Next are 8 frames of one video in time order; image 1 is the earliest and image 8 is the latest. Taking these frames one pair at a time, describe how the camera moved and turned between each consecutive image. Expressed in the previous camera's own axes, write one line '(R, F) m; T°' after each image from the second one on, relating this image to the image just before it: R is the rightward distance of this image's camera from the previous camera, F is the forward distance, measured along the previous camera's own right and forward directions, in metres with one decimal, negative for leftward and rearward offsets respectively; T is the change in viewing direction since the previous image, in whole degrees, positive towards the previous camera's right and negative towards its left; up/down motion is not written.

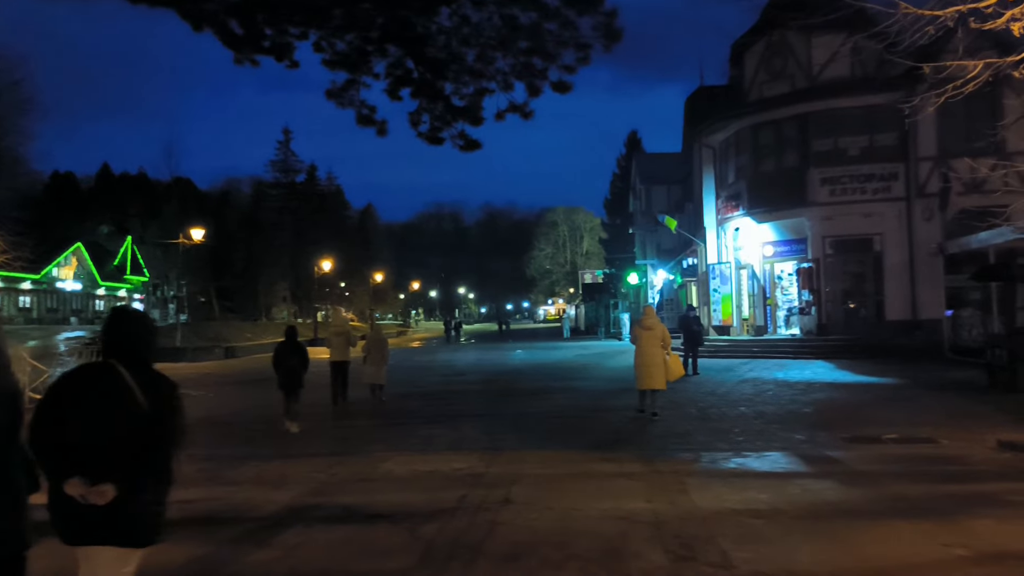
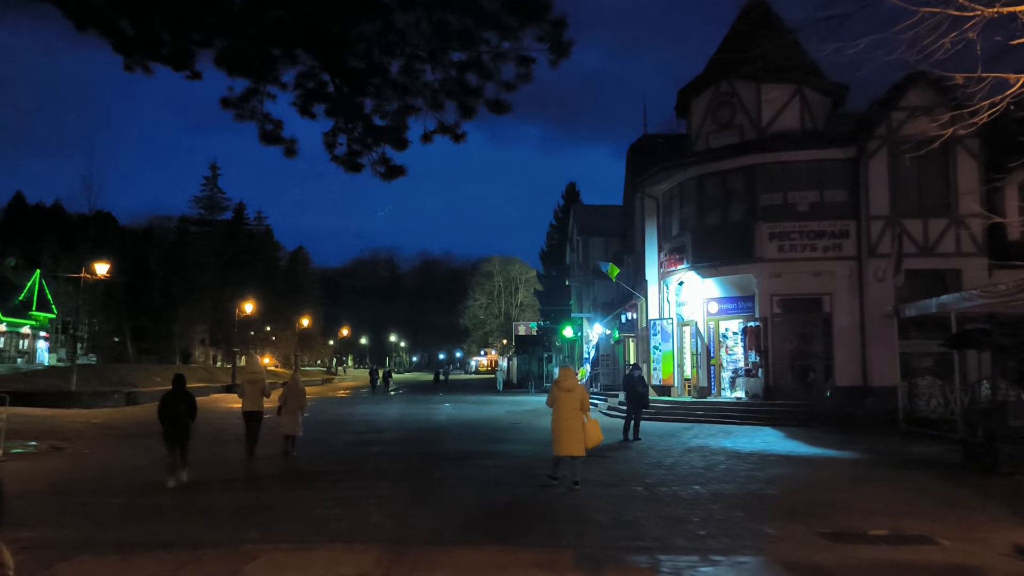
(+0.1, +1.8) m; +4°
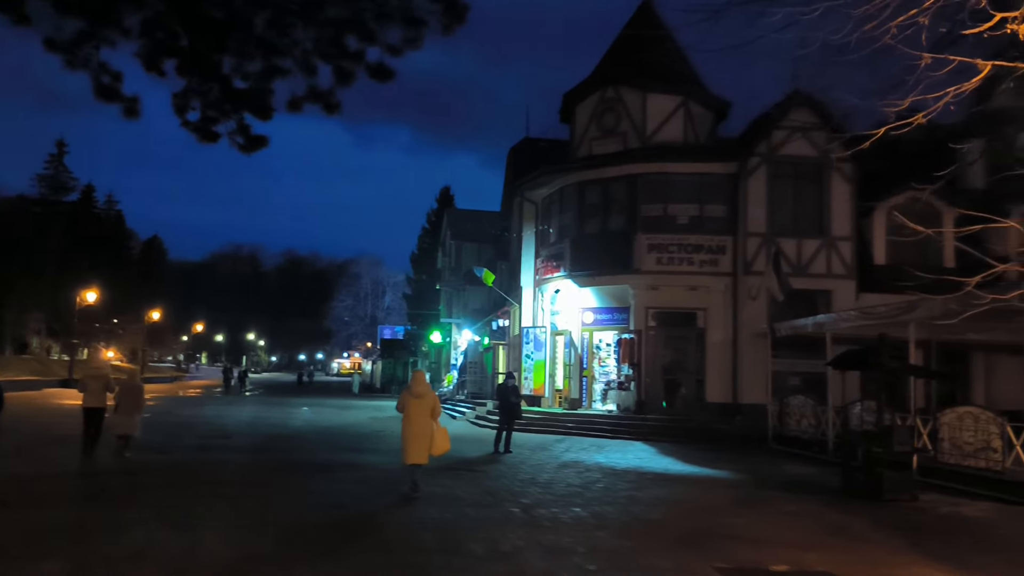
(-0.1, +1.1) m; +9°
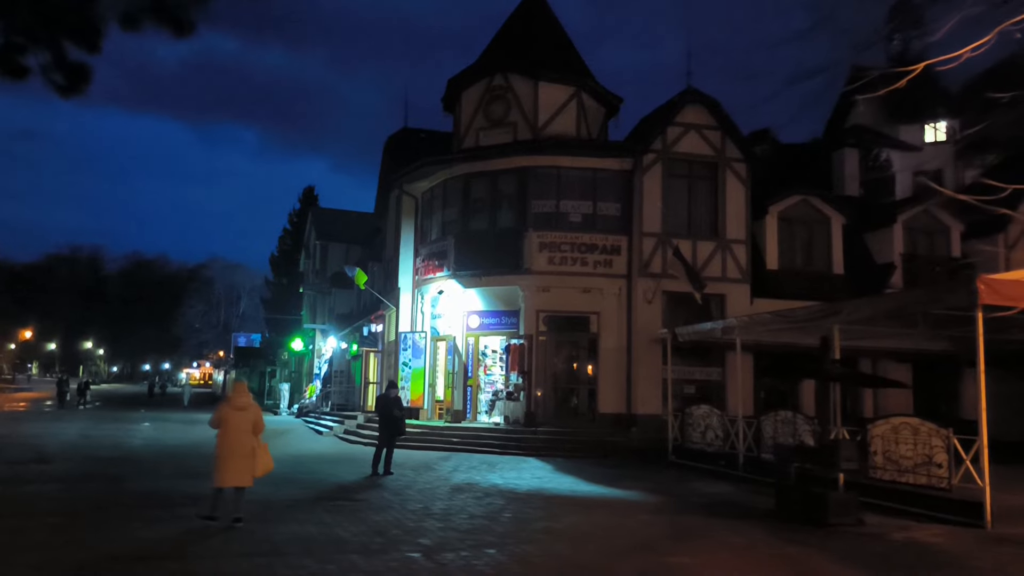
(-0.4, +1.9) m; +9°
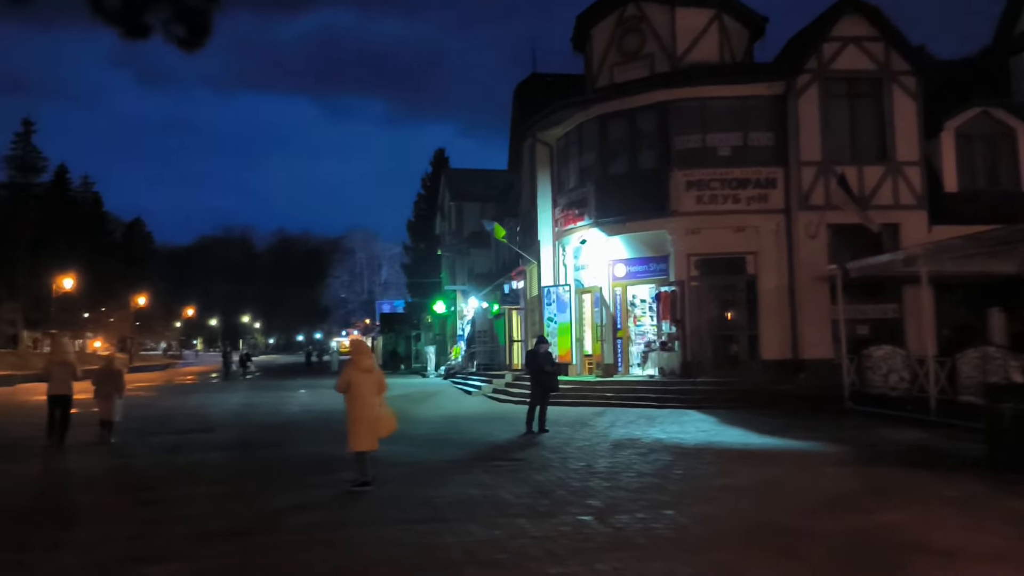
(-0.3, +0.9) m; -9°
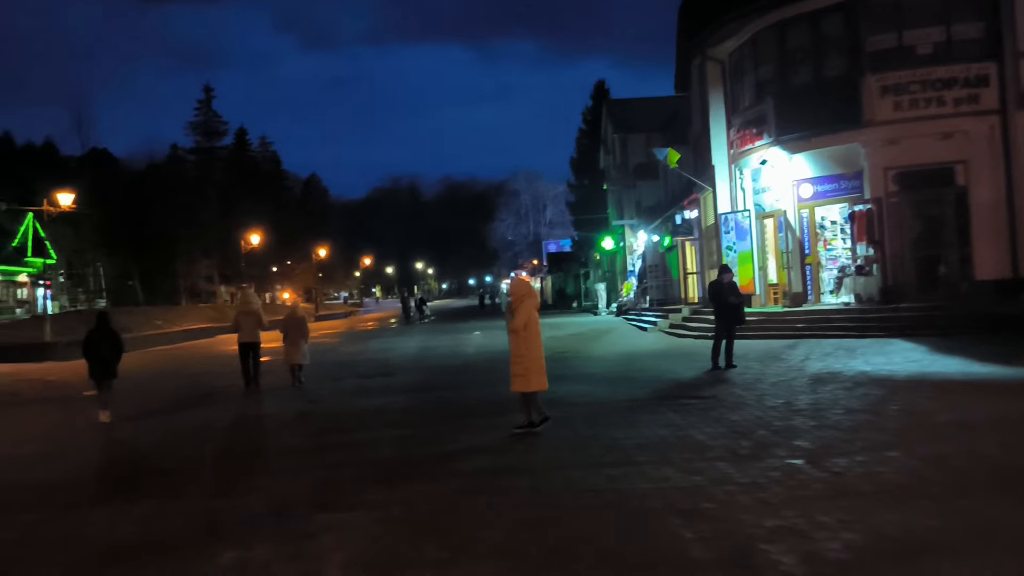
(-0.2, +0.6) m; -11°
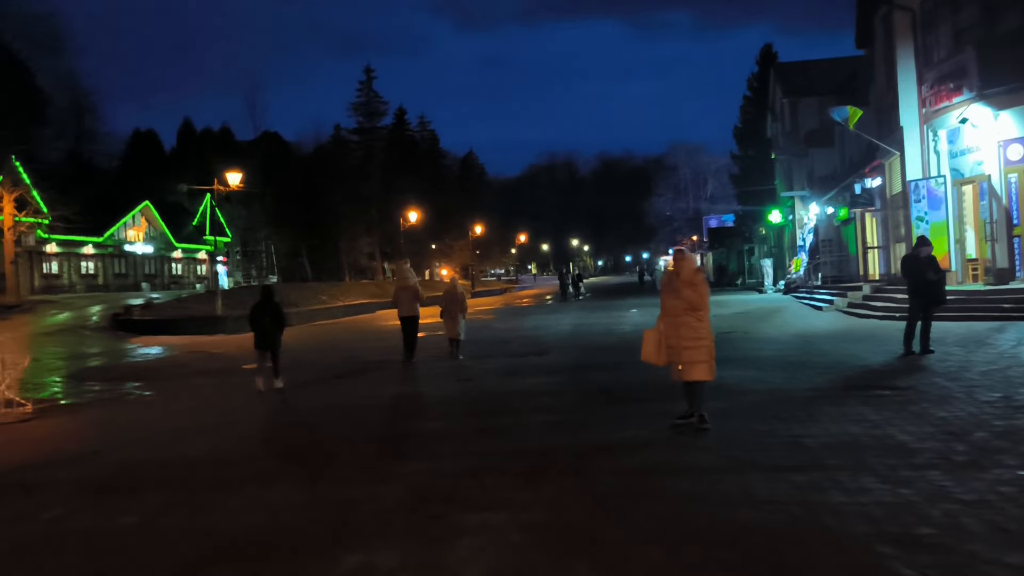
(-0.1, +0.9) m; -10°
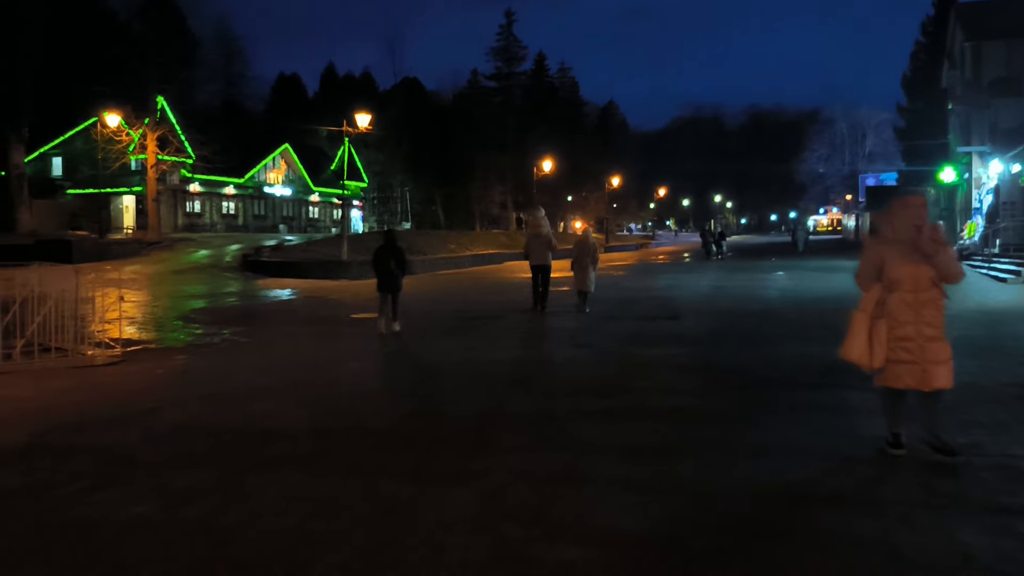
(+0.1, +1.5) m; -9°
